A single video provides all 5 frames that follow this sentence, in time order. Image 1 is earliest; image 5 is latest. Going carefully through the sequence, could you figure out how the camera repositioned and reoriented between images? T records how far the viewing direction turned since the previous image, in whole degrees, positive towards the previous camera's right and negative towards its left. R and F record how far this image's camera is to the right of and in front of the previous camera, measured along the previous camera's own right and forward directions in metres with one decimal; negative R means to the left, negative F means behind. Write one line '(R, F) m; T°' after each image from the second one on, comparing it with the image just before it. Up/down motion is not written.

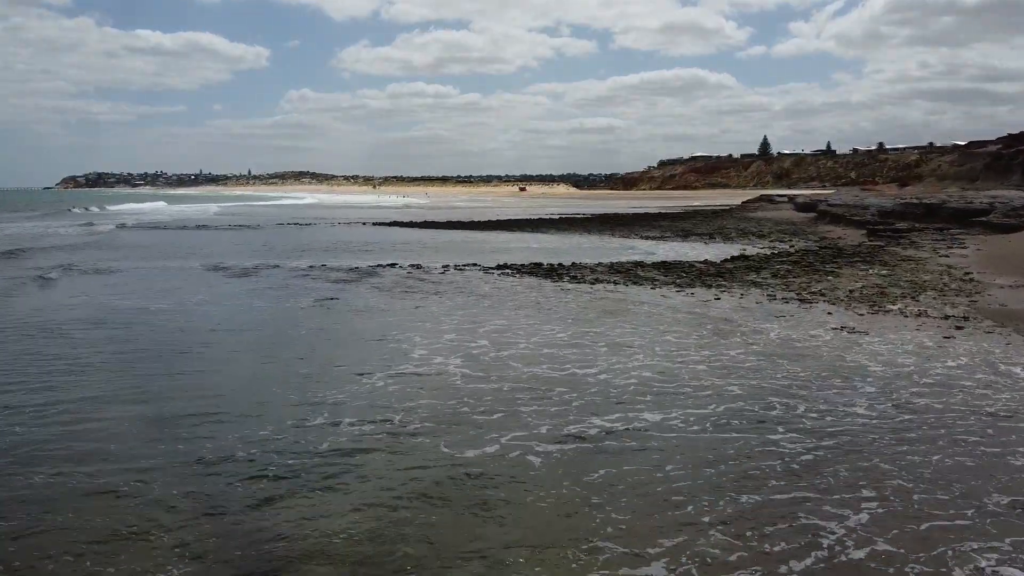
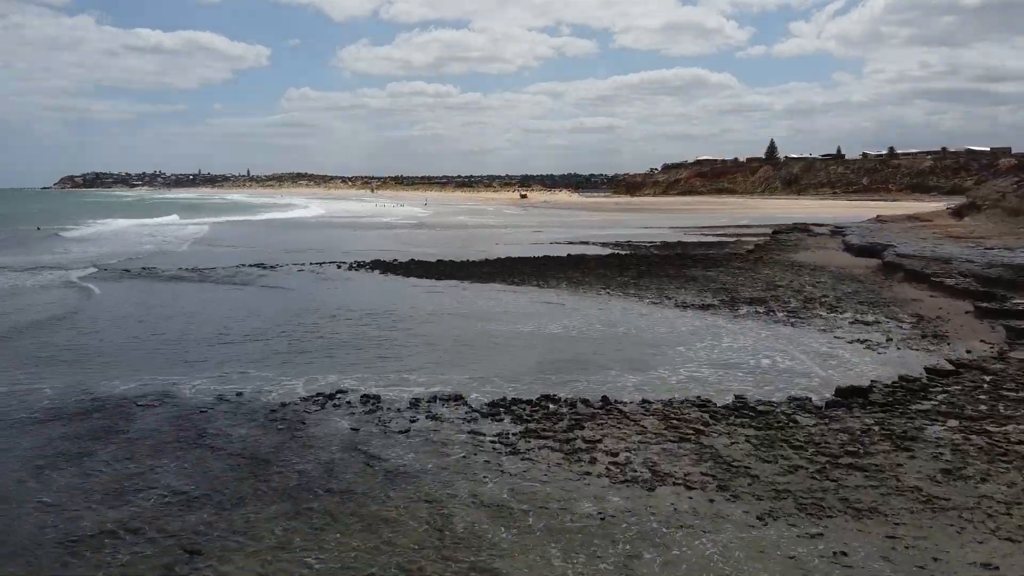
(0.0, +3.9) m; 0°
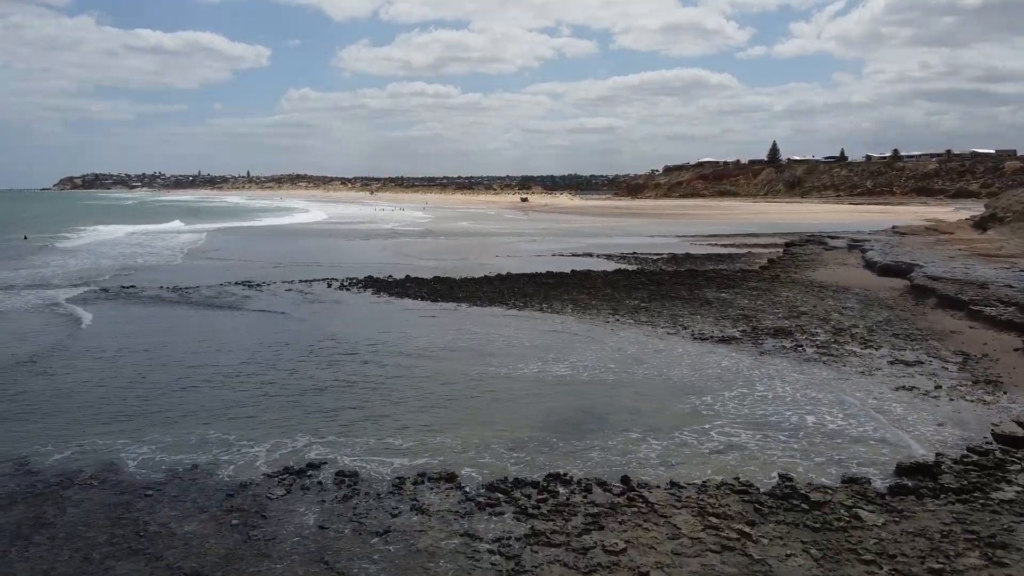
(0.0, +1.2) m; 0°
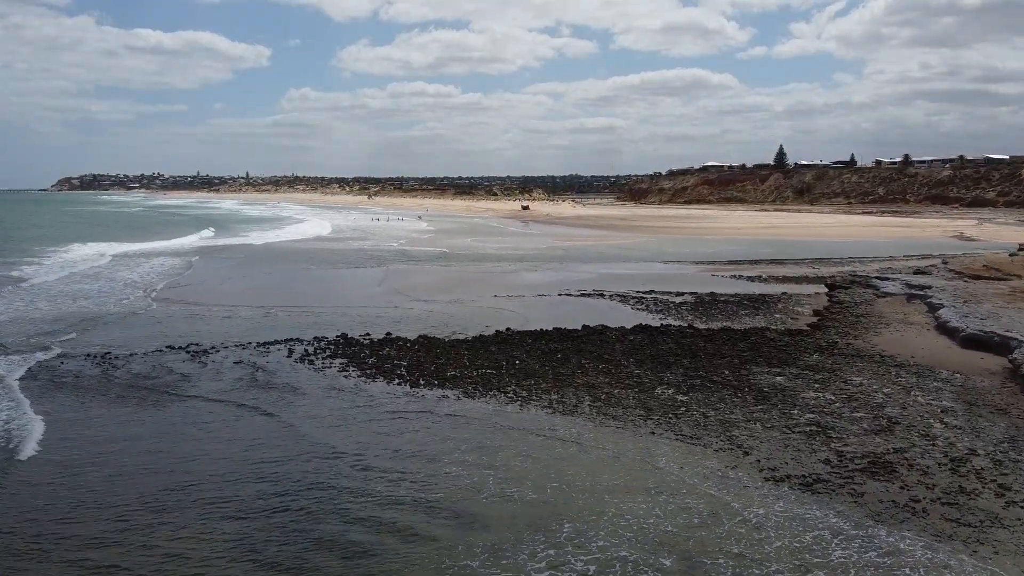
(0.0, +3.5) m; 0°
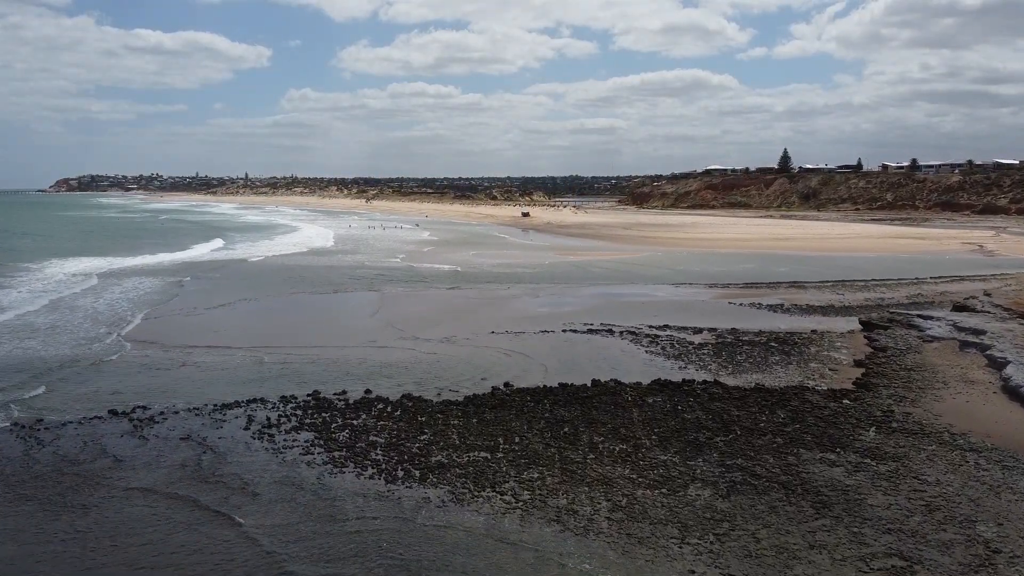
(0.0, +2.5) m; 0°
